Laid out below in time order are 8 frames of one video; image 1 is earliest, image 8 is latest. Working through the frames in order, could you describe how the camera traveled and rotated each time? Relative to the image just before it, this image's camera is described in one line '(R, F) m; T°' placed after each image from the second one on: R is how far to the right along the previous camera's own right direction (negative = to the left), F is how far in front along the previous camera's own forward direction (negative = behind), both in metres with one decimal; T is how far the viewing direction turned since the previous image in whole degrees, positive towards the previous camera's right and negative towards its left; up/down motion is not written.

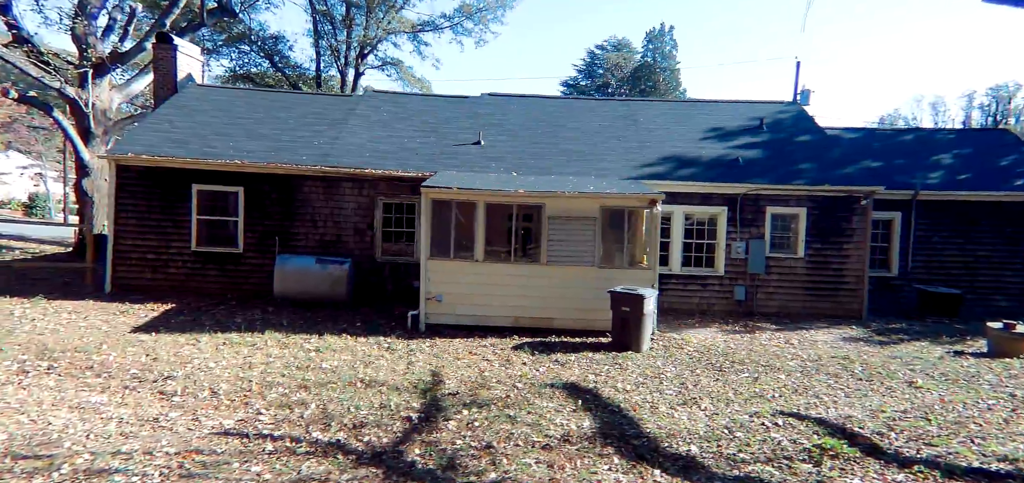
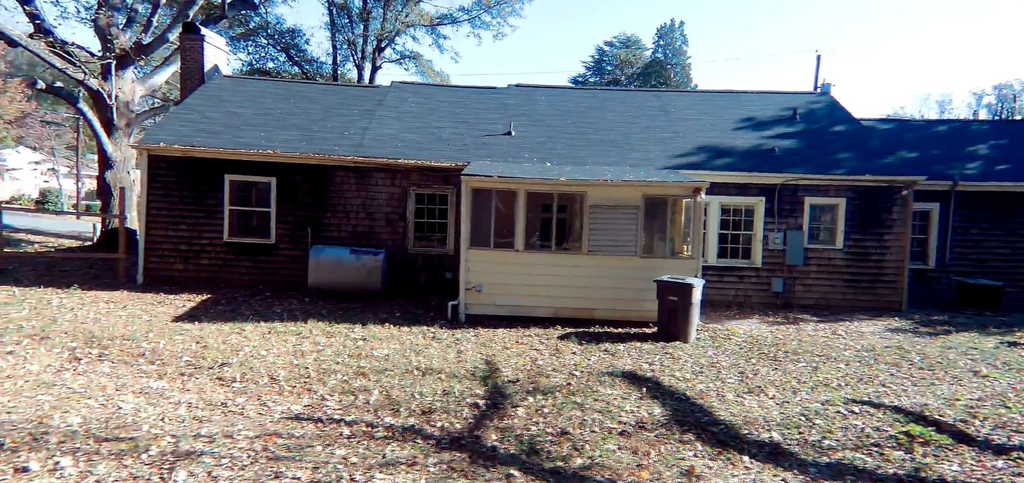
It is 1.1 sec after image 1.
(-0.5, +0.1) m; 0°
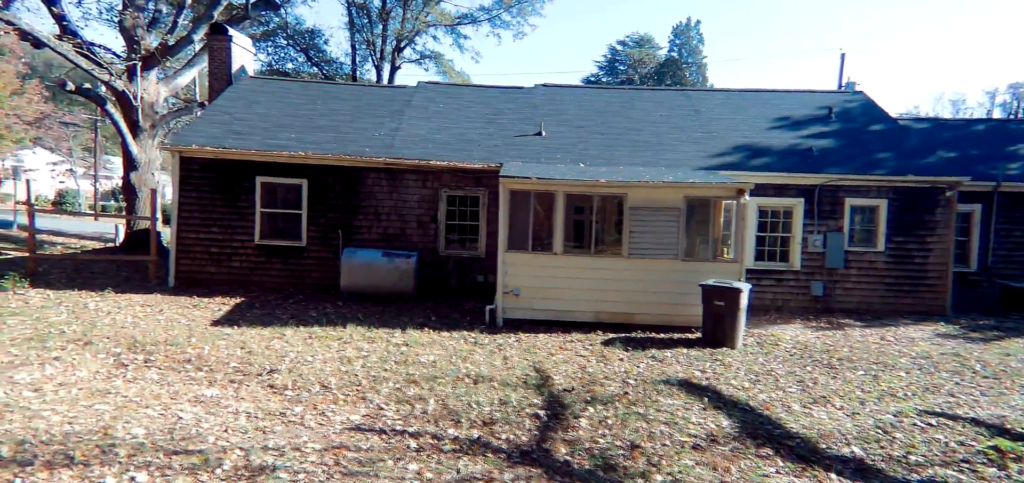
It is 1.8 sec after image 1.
(-0.4, +0.1) m; -1°
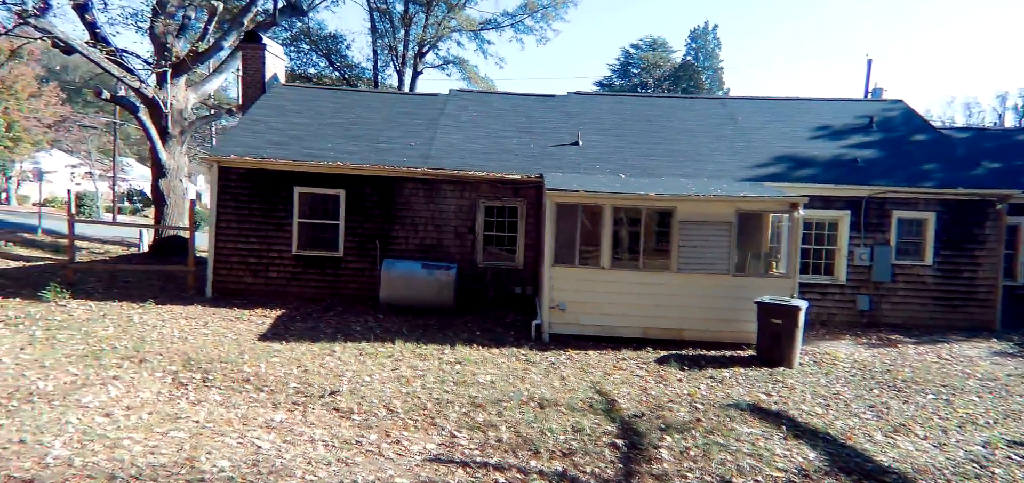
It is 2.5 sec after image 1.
(-0.5, +0.1) m; -1°
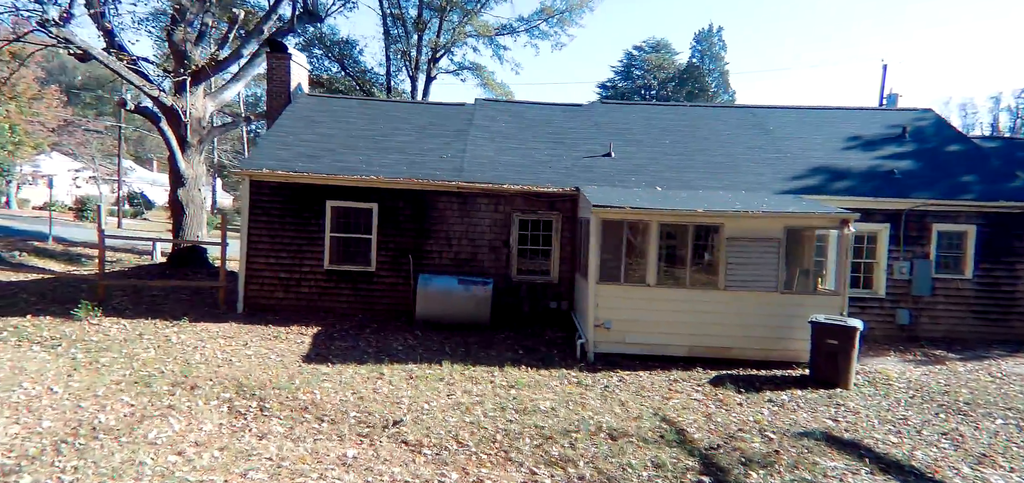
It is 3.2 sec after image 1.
(-0.6, +0.1) m; 0°
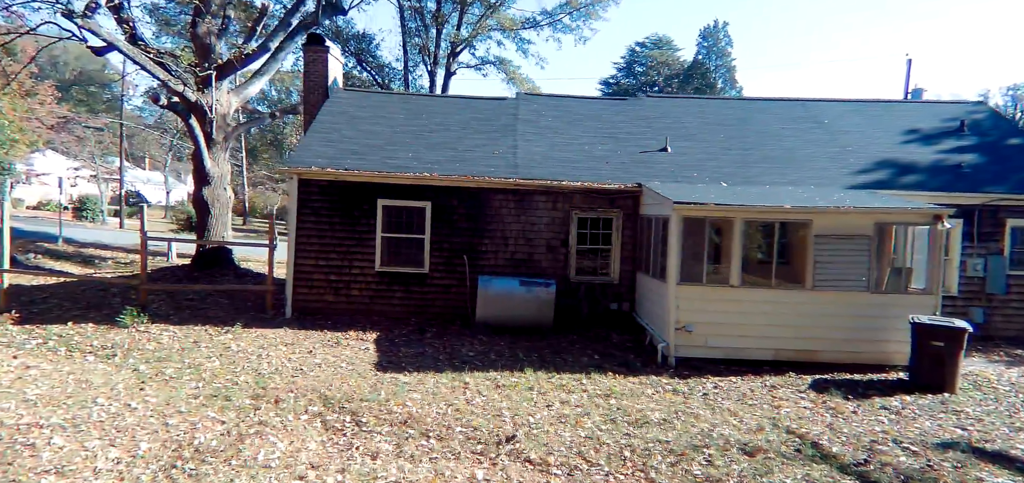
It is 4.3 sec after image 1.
(-1.1, +0.4) m; +1°
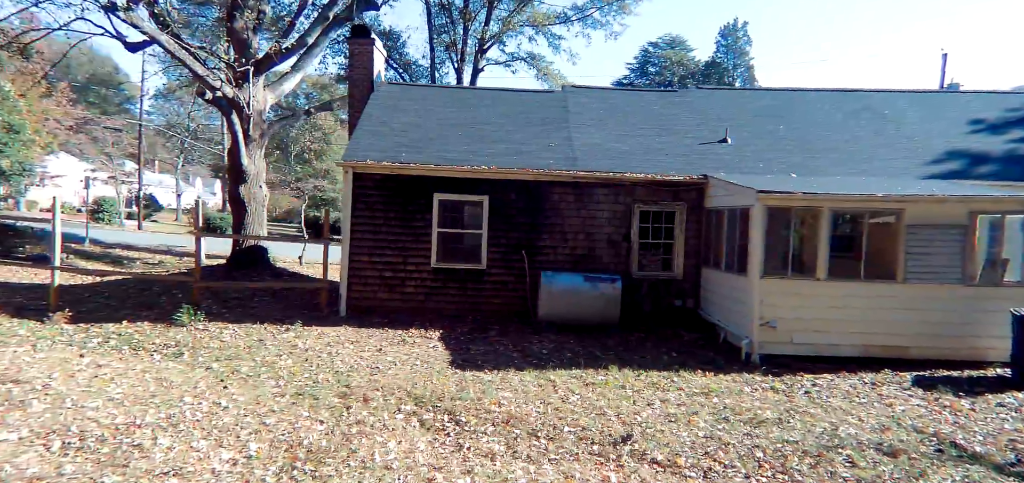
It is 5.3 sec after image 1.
(-0.9, +0.3) m; 0°
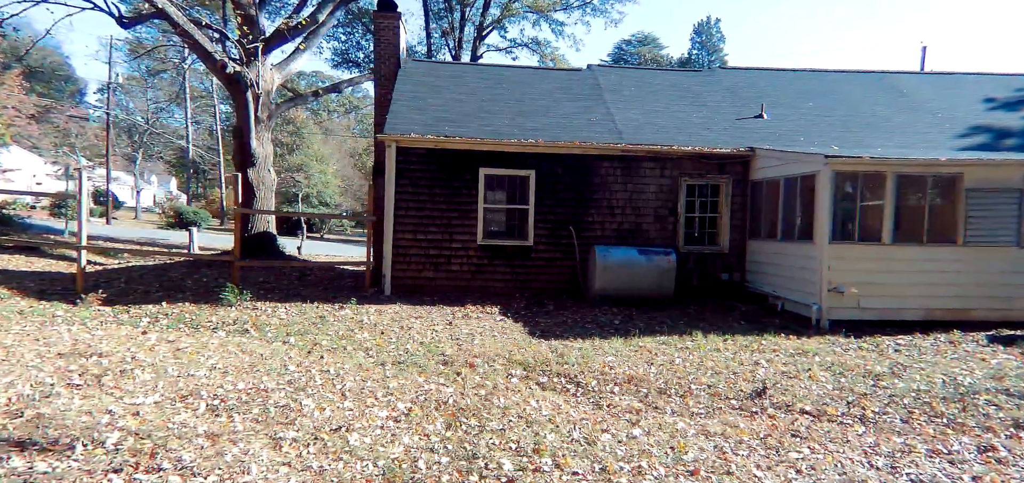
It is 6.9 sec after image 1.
(-1.3, +0.2) m; +3°
